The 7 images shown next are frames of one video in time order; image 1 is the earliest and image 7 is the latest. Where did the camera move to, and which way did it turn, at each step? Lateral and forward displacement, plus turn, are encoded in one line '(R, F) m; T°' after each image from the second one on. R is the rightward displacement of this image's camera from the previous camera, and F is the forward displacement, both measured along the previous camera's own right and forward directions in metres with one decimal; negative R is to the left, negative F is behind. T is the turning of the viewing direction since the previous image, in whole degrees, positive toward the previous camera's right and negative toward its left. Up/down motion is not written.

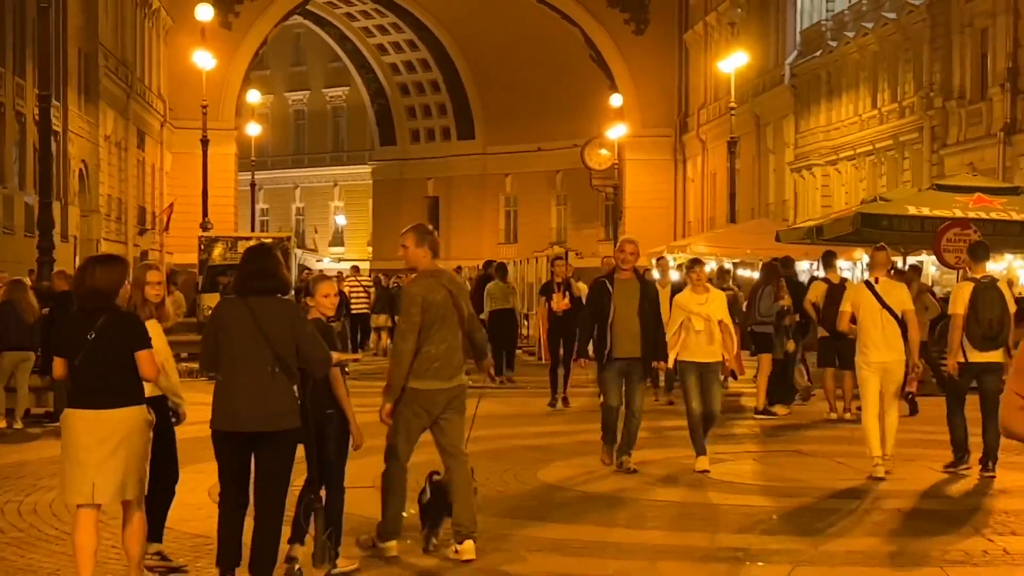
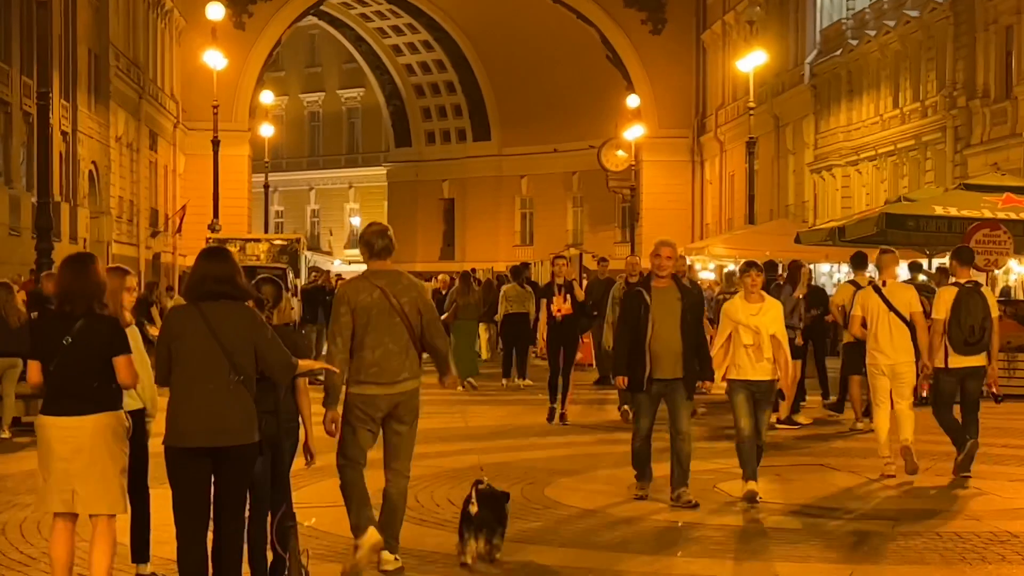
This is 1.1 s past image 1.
(+0.1, +0.6) m; -1°
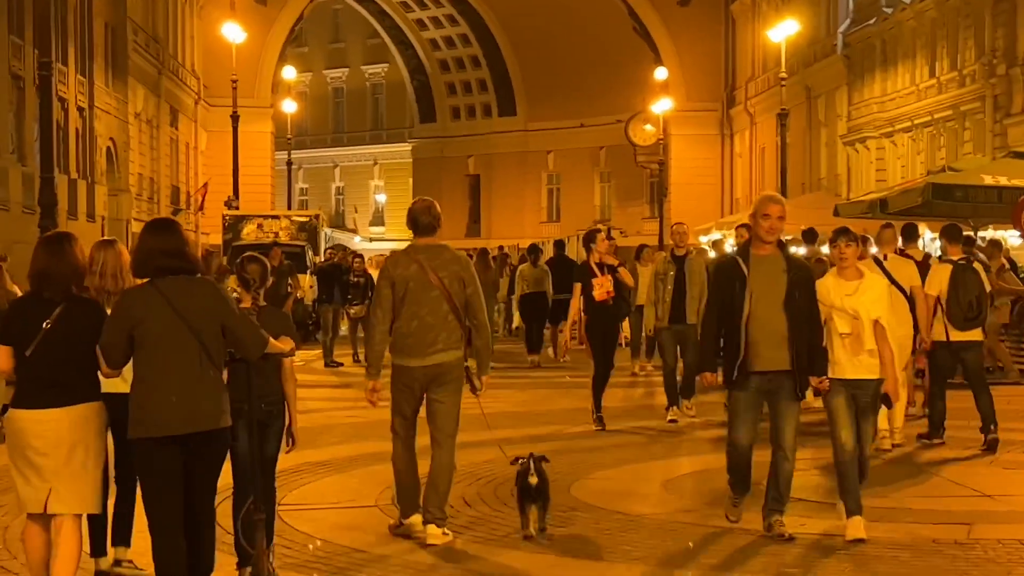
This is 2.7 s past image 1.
(0.0, +0.8) m; -1°
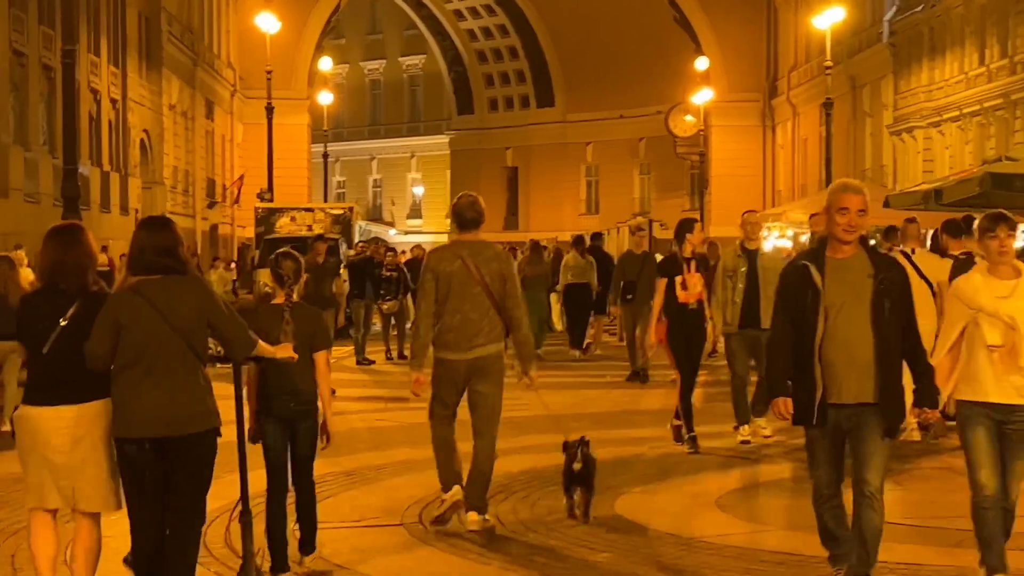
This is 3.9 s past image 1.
(0.0, +0.6) m; -1°
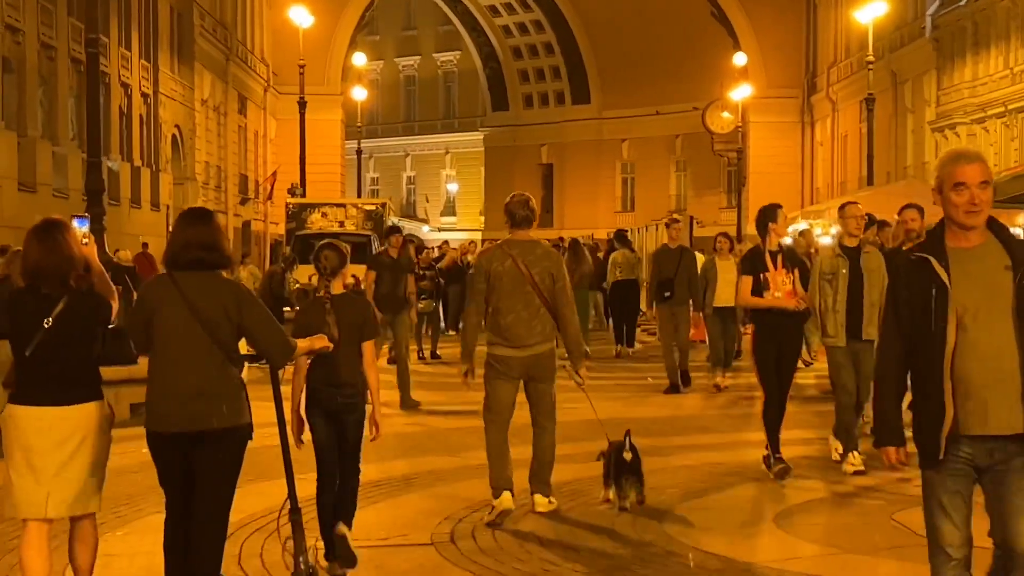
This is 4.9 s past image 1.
(0.0, +0.5) m; -1°
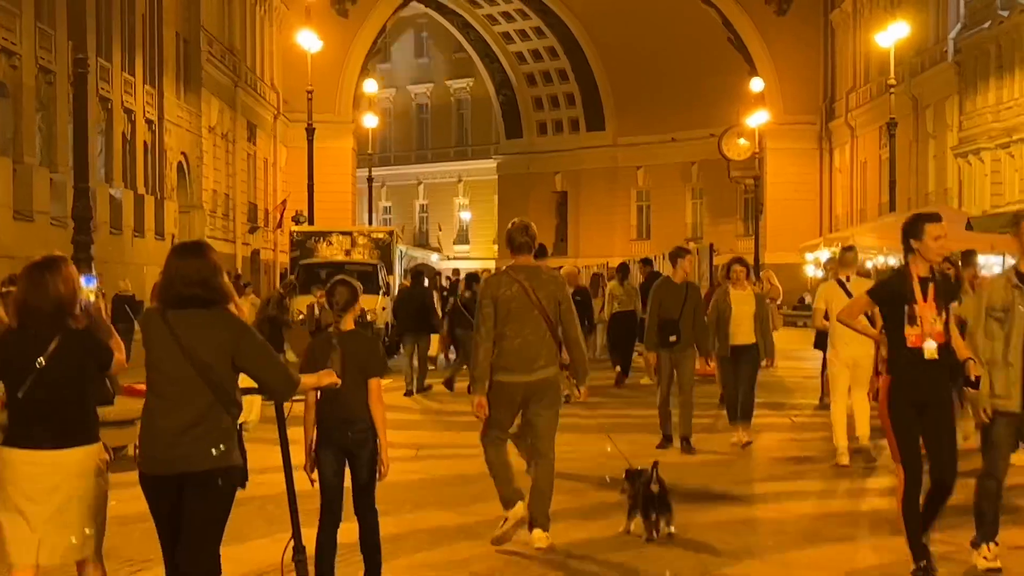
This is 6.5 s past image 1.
(0.0, +0.9) m; -1°
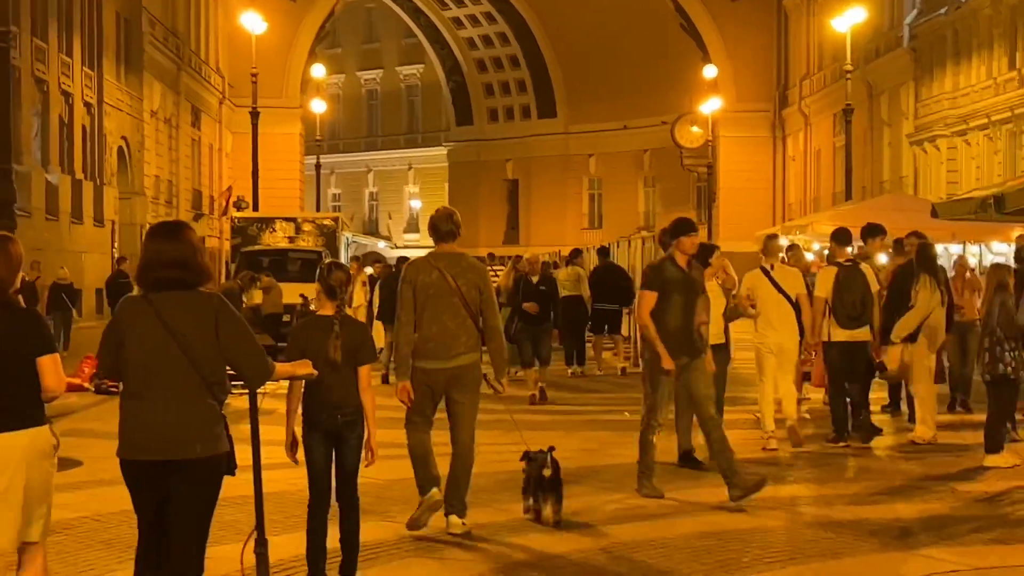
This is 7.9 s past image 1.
(0.0, +0.7) m; +2°
